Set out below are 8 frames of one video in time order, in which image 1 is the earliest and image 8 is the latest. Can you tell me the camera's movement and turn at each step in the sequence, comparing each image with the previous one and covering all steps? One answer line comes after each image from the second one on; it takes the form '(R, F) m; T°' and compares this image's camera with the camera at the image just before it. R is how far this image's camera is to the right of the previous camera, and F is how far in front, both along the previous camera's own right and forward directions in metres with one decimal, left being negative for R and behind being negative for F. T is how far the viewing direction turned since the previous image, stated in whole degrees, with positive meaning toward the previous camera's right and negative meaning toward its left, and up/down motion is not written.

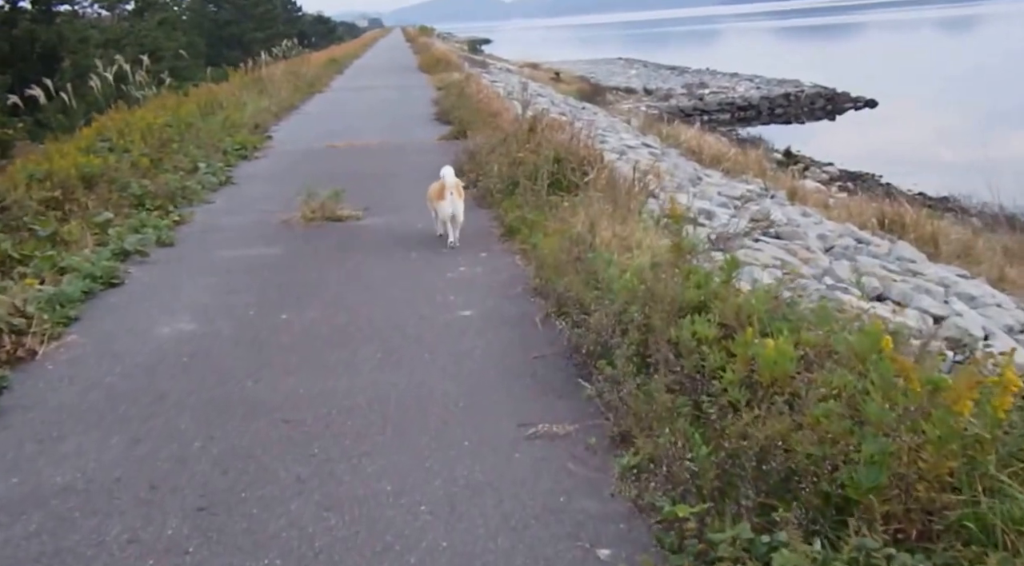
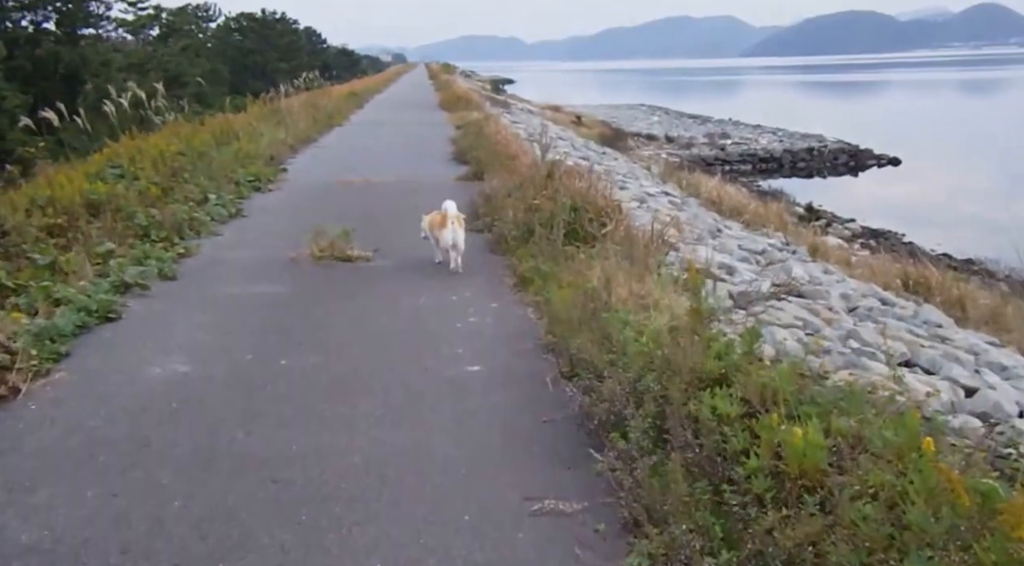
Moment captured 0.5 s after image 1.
(0.0, +0.3) m; -1°
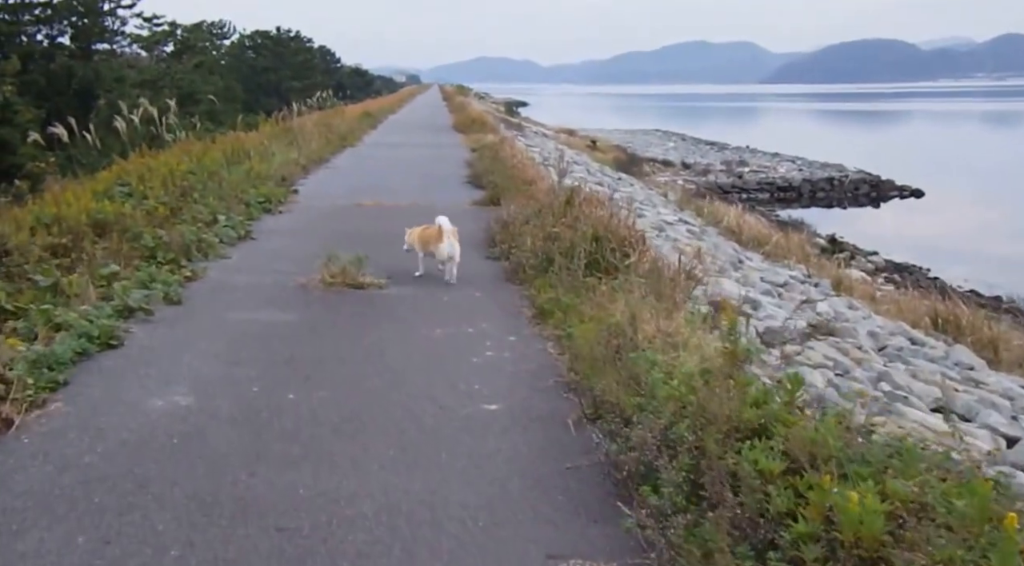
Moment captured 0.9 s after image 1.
(-0.1, +0.3) m; 0°
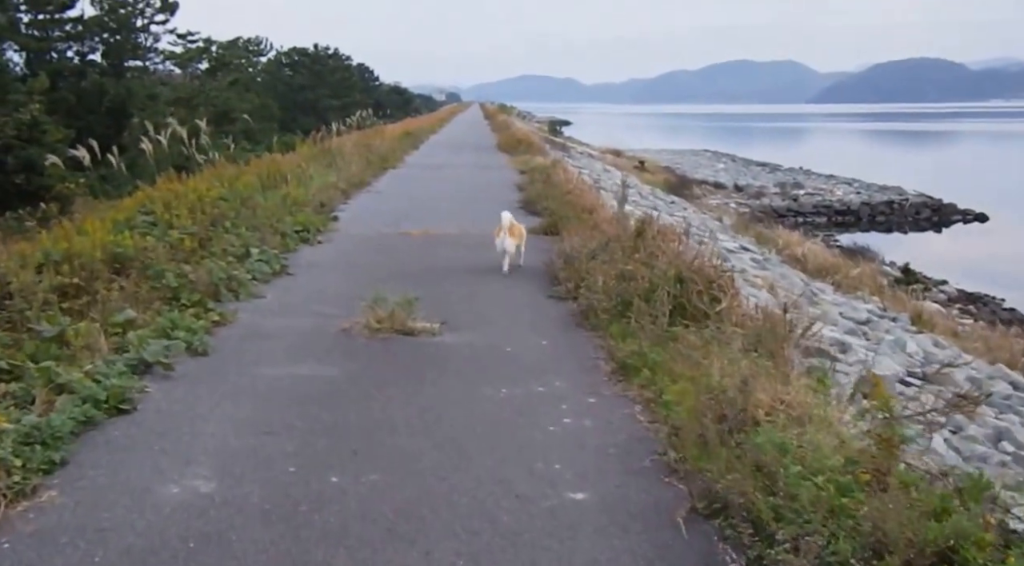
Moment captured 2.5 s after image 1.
(-0.3, +0.9) m; -2°
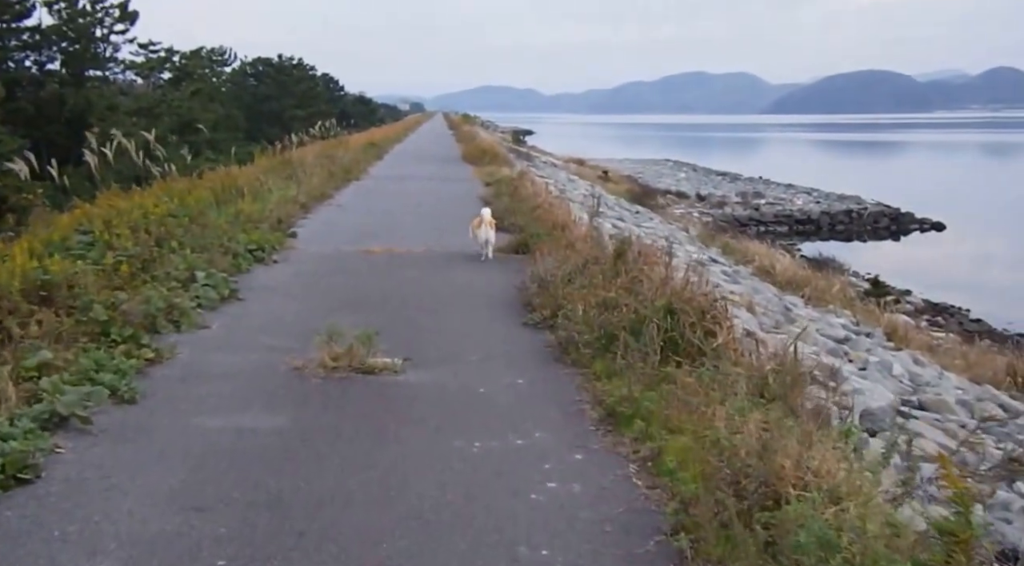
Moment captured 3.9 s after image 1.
(-0.1, +0.7) m; +2°
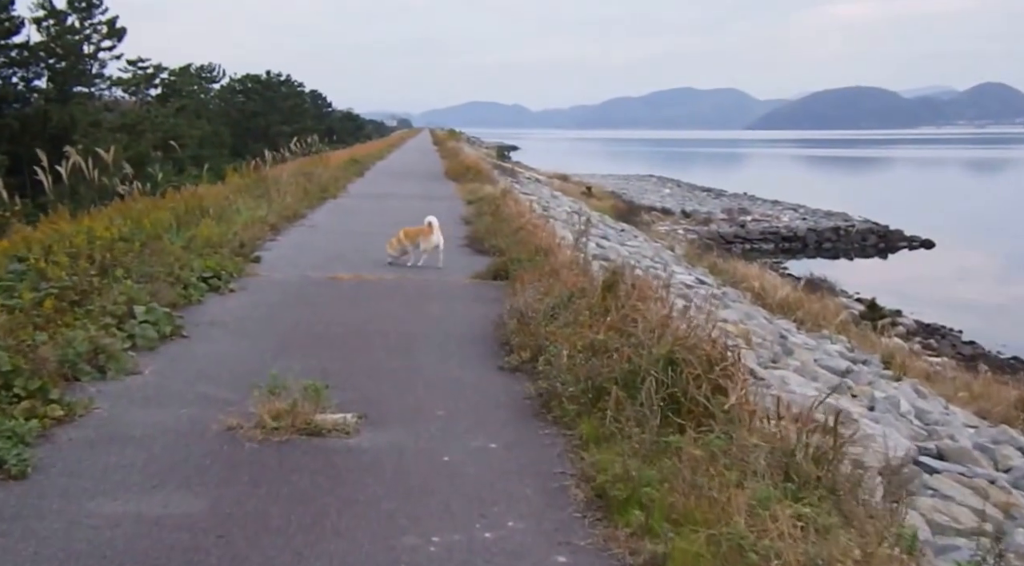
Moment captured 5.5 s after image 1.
(+0.1, +0.9) m; +1°
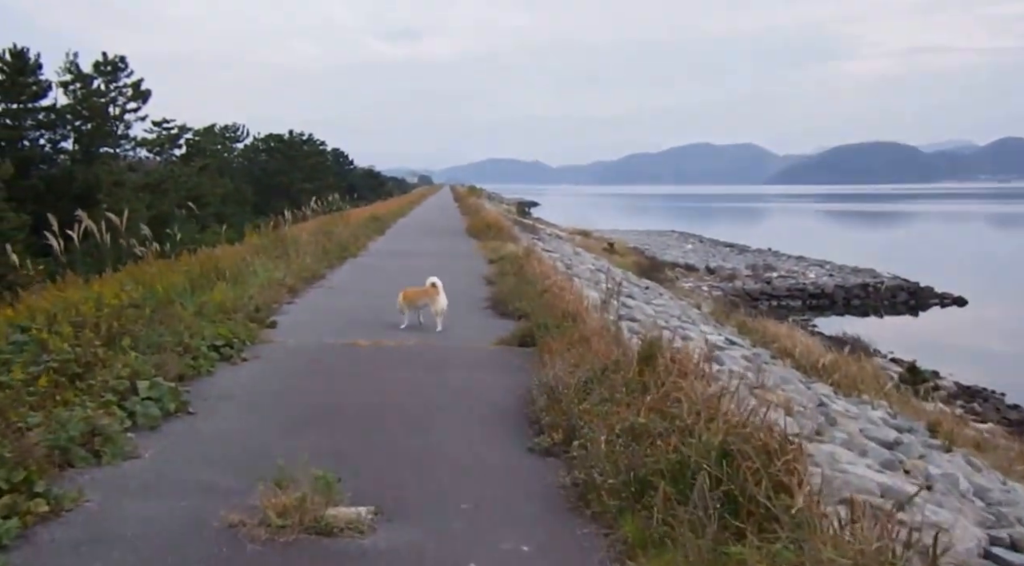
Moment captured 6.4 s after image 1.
(-0.1, +0.5) m; -1°
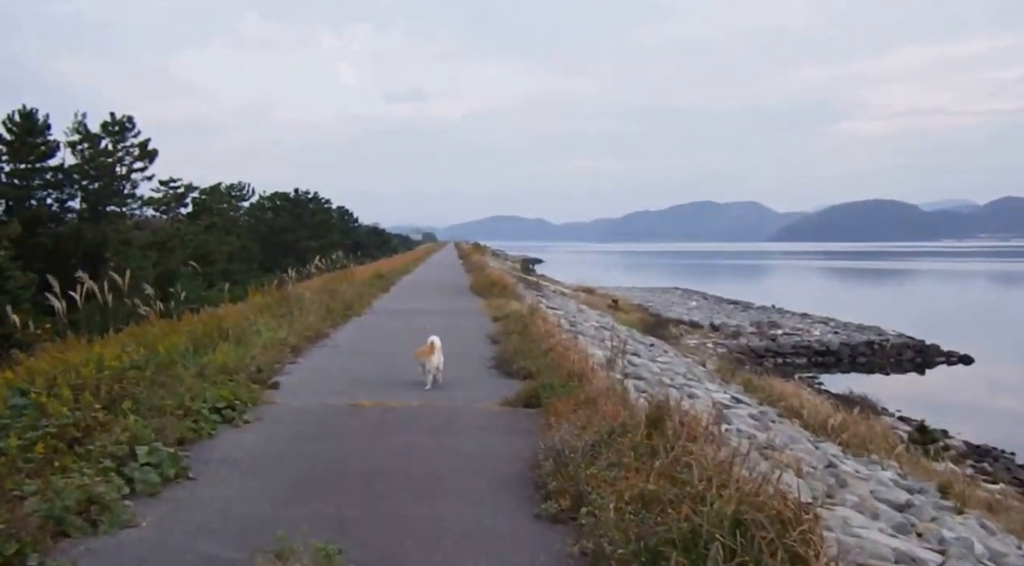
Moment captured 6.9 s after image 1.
(0.0, +0.1) m; 0°
